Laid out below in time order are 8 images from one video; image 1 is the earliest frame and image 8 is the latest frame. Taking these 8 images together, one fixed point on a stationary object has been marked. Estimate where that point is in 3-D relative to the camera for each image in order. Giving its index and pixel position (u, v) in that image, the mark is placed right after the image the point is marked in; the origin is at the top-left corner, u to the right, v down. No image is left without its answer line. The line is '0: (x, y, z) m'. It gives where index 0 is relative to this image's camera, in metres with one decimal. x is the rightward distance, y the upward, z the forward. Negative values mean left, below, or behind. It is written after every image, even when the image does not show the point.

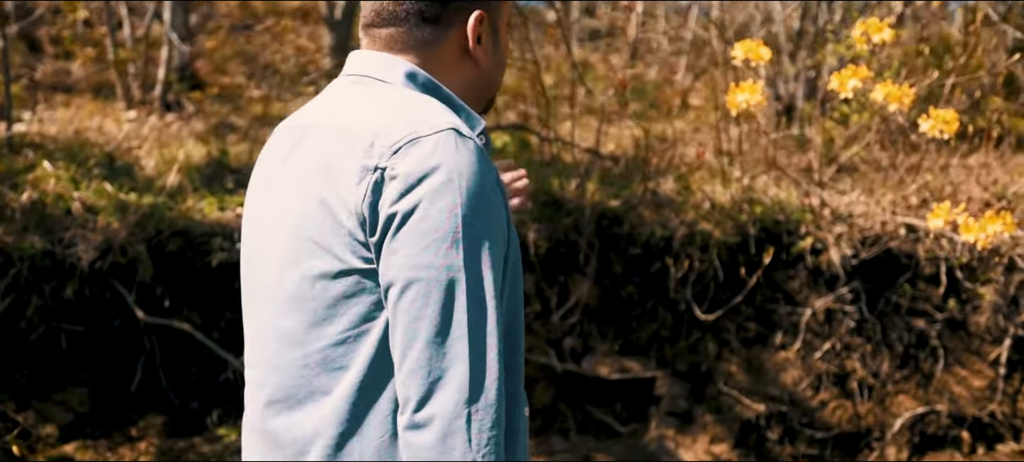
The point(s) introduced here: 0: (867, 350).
0: (+1.6, -0.5, +4.8) m
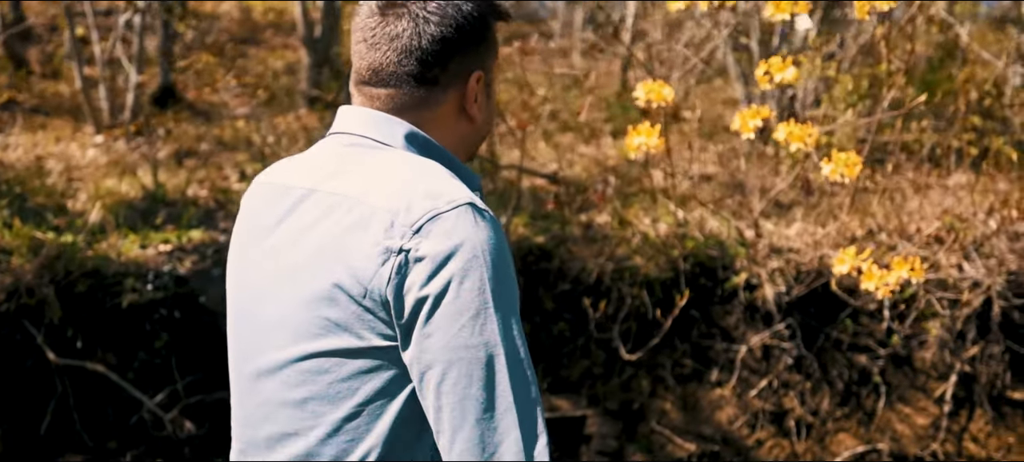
0: (+1.3, -0.7, +4.7) m
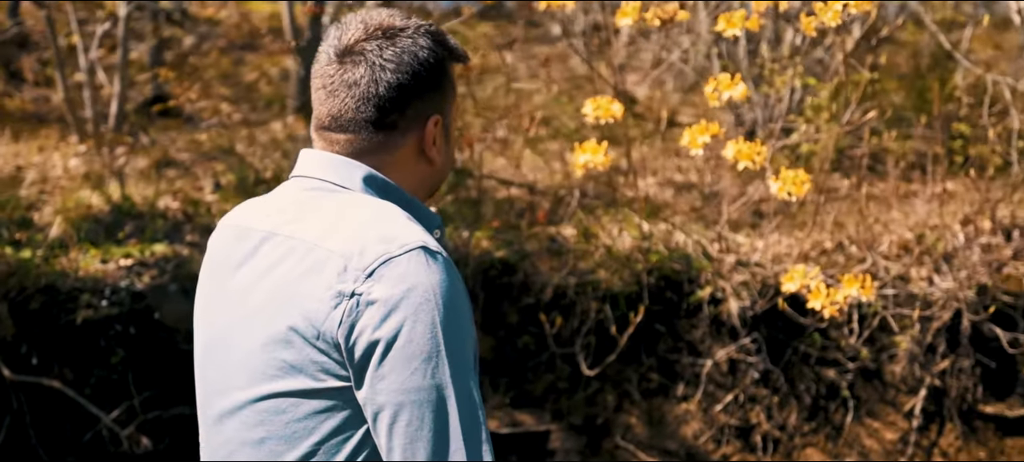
0: (+1.2, -0.8, +4.7) m
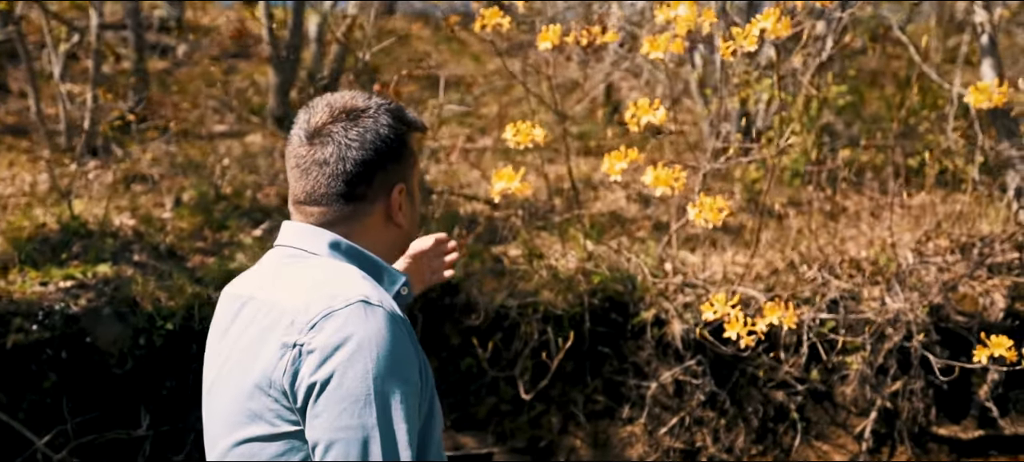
0: (+0.9, -0.8, +4.6) m
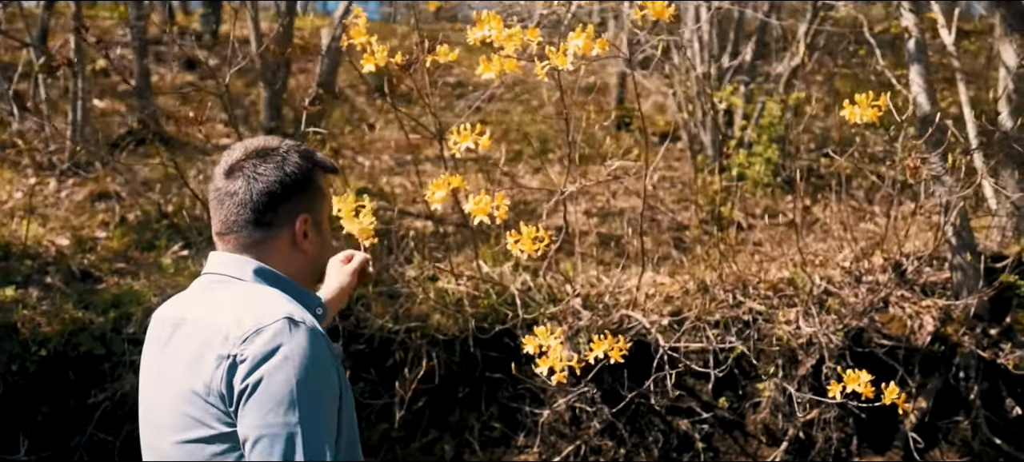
0: (+0.4, -0.9, +4.4) m
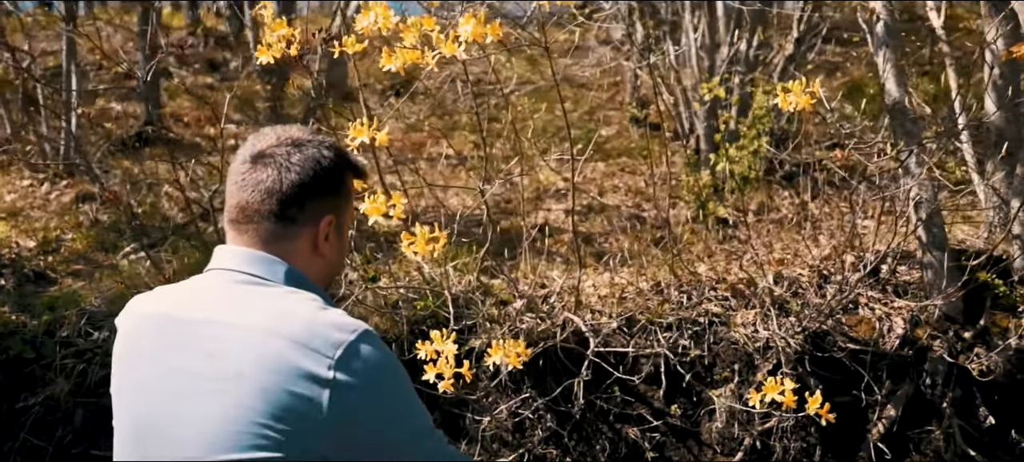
0: (+0.2, -0.9, +4.2) m
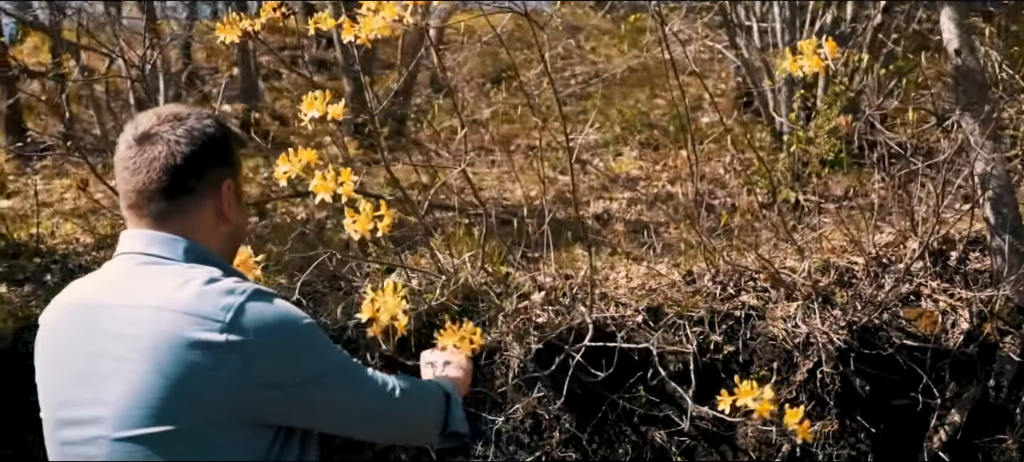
0: (+0.3, -0.9, +3.9) m
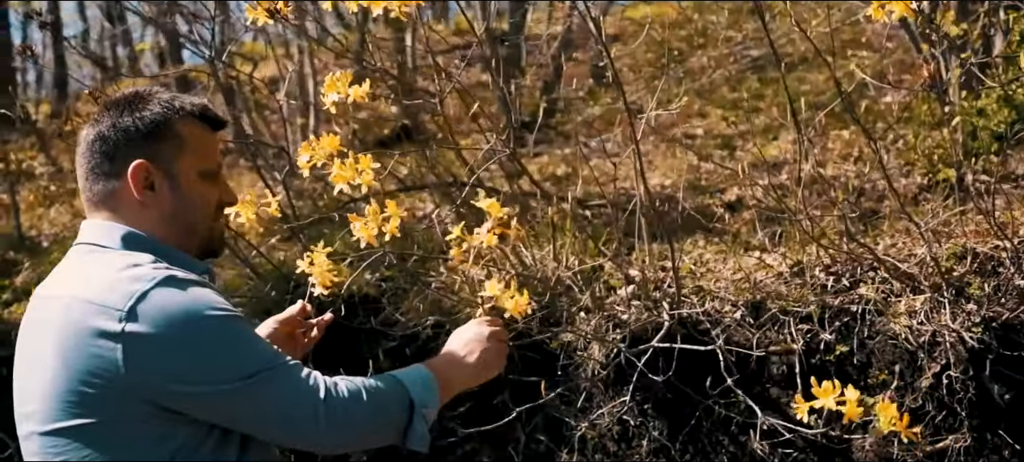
0: (+0.6, -0.8, +3.5) m
